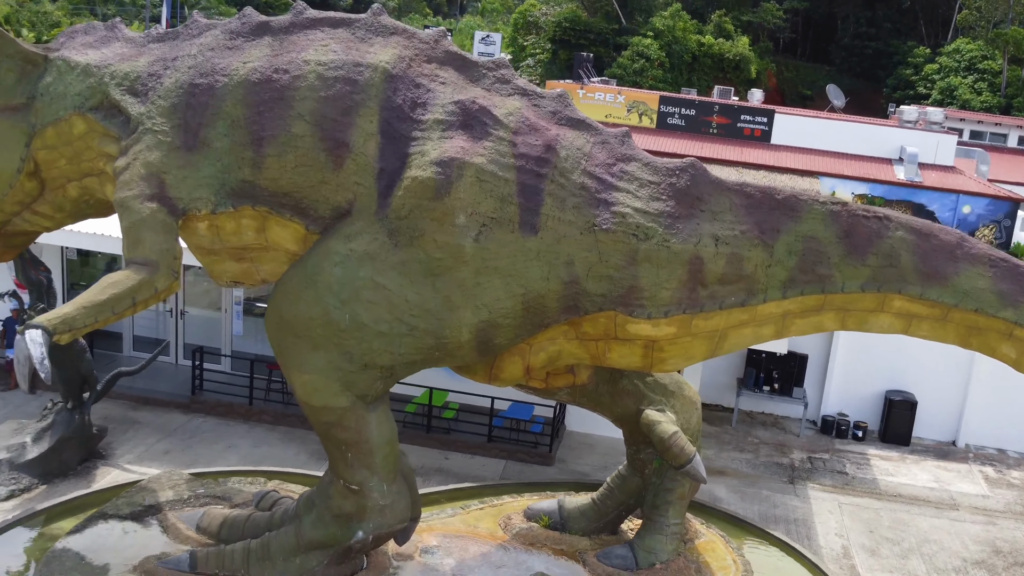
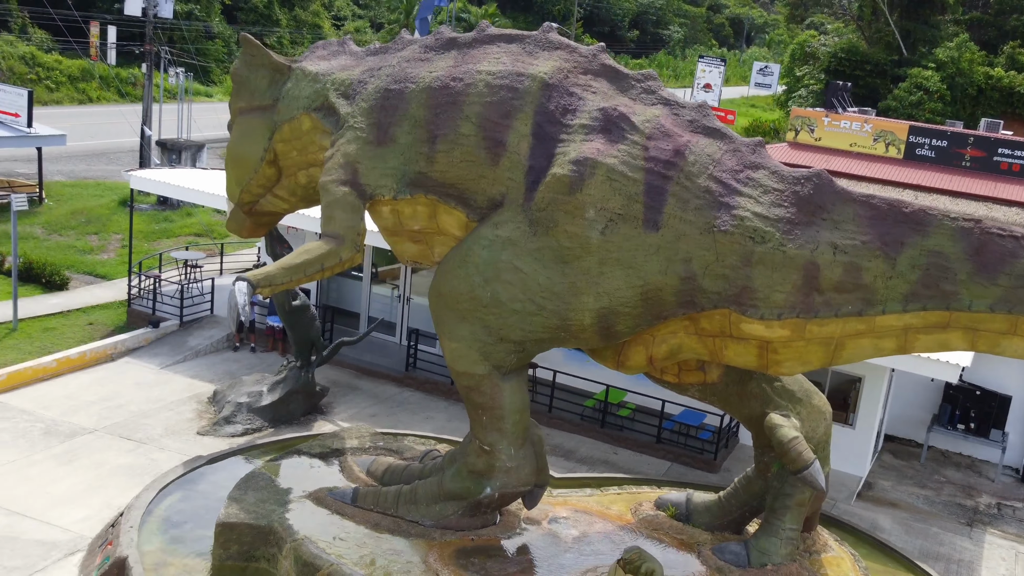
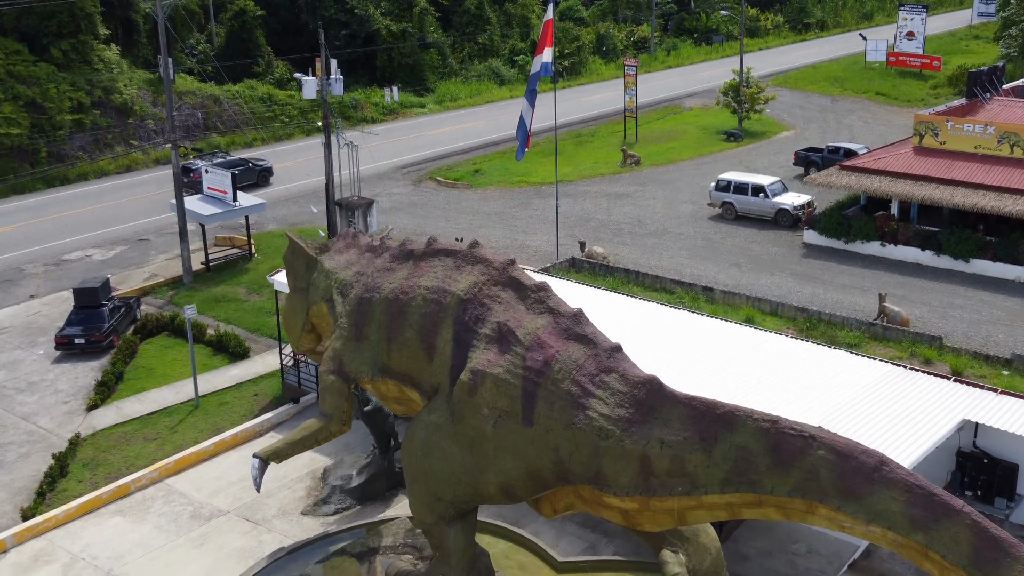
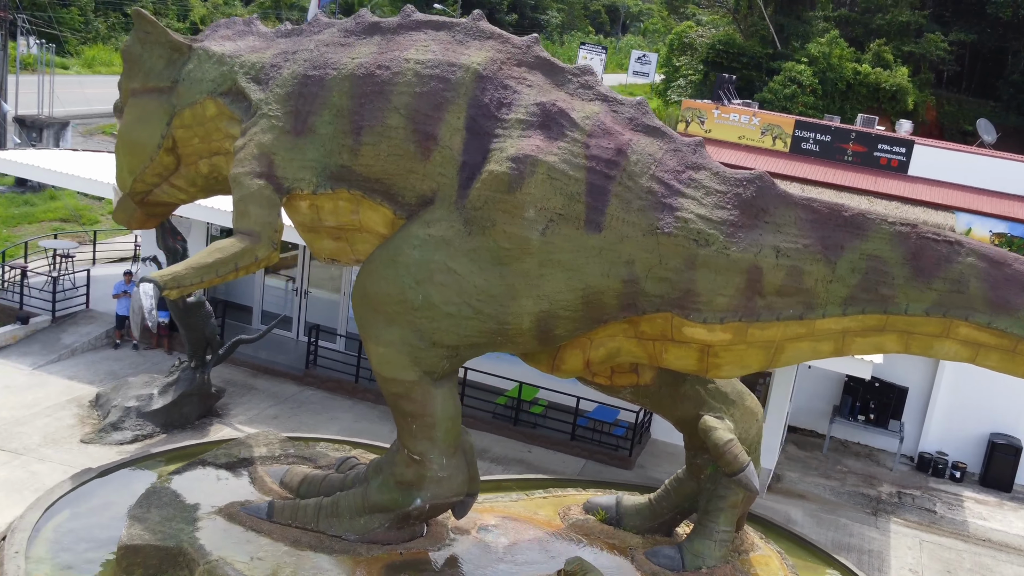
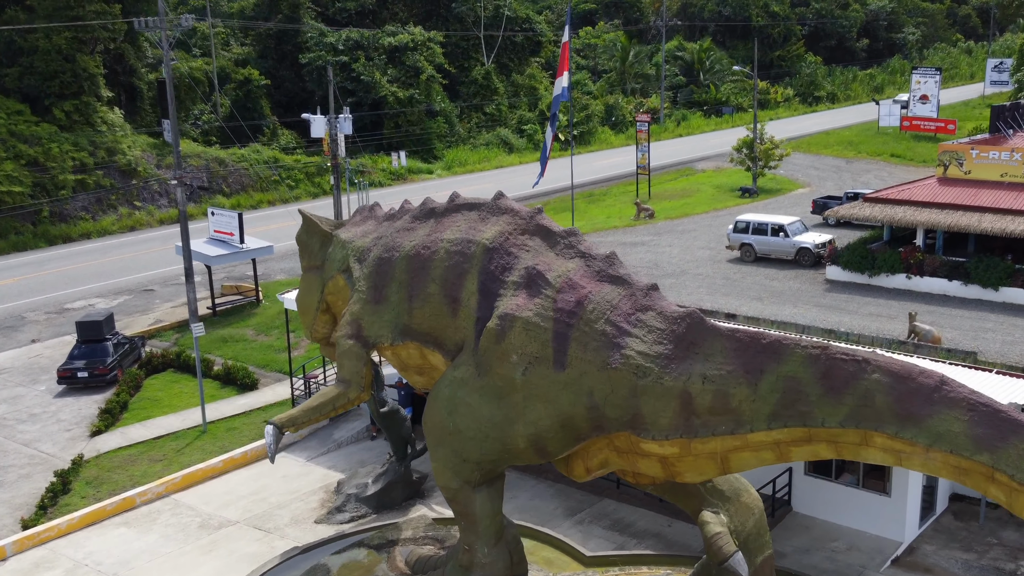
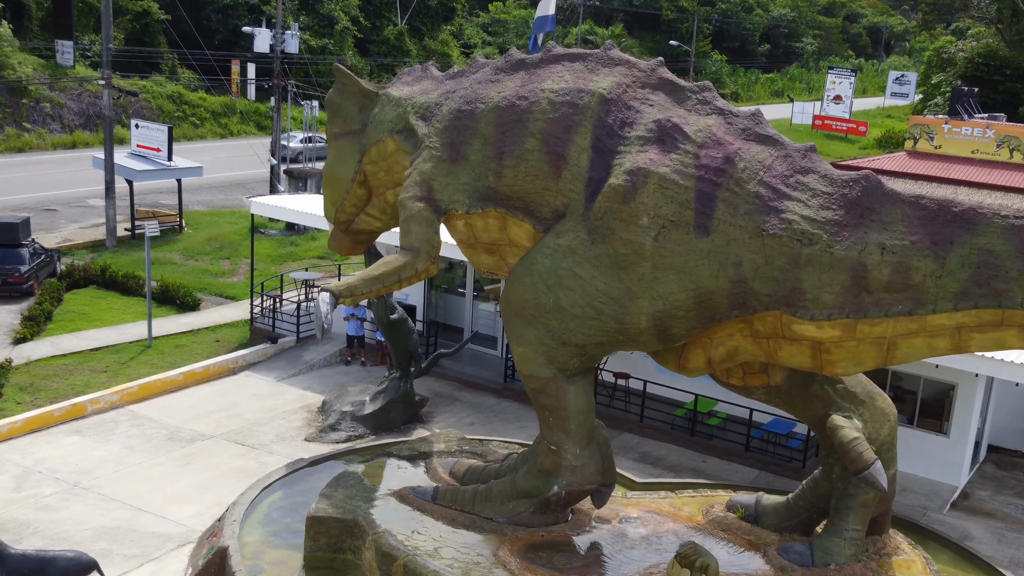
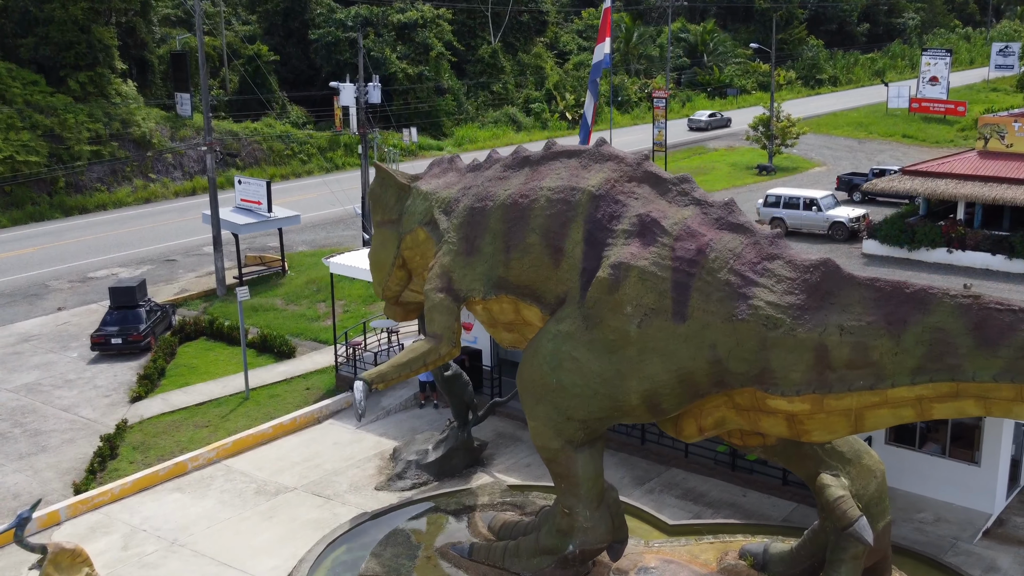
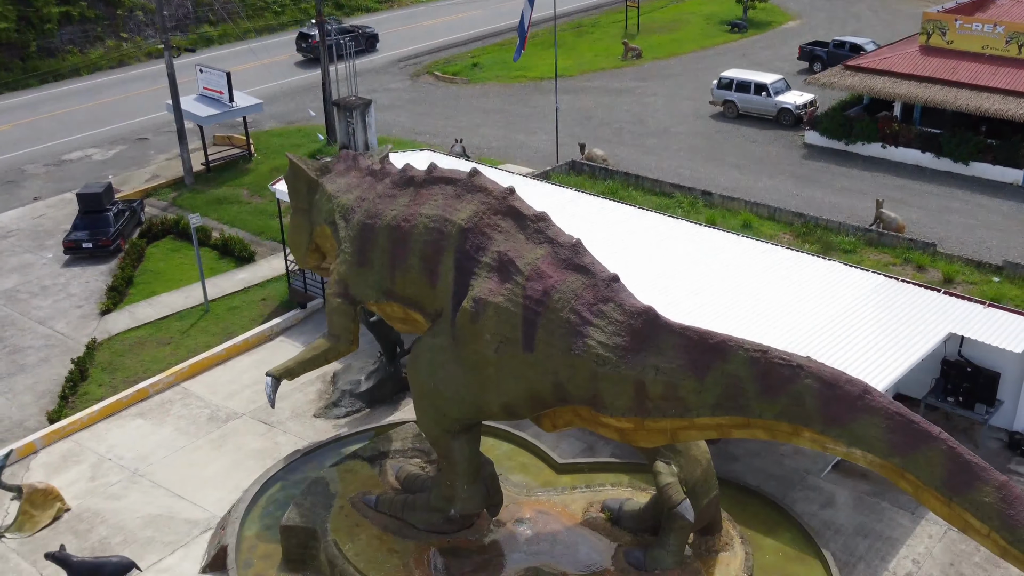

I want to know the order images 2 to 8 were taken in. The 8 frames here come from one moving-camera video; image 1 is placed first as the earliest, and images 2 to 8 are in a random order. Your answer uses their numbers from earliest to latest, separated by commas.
4, 2, 6, 7, 5, 3, 8
